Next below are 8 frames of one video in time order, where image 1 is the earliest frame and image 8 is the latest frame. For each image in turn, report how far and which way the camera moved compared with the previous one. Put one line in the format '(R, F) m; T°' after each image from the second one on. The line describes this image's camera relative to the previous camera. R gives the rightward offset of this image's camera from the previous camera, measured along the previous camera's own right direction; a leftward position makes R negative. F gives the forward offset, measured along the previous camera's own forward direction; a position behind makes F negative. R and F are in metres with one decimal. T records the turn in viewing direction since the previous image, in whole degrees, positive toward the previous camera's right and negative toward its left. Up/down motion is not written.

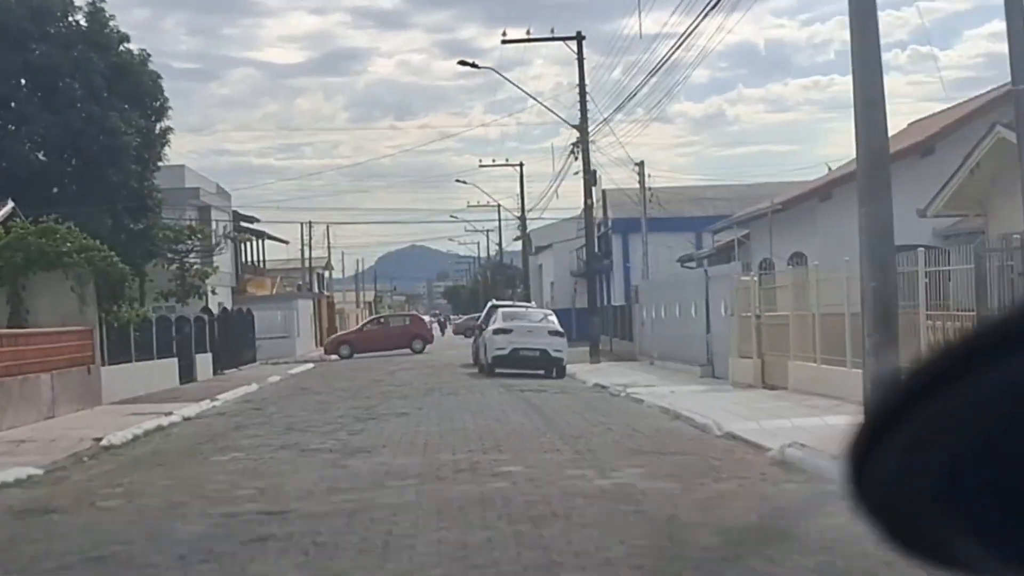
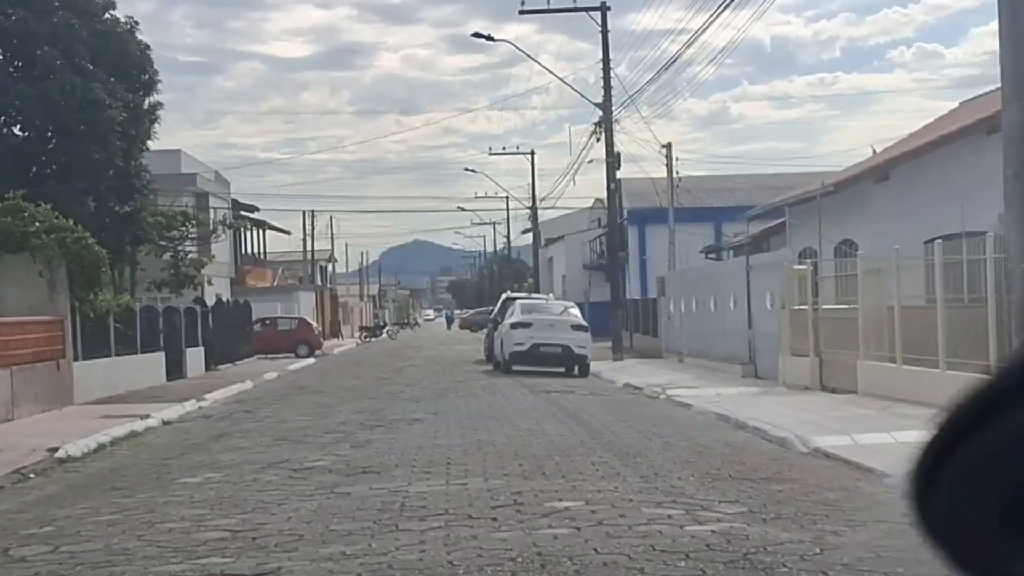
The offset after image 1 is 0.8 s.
(-0.6, +3.0) m; 0°
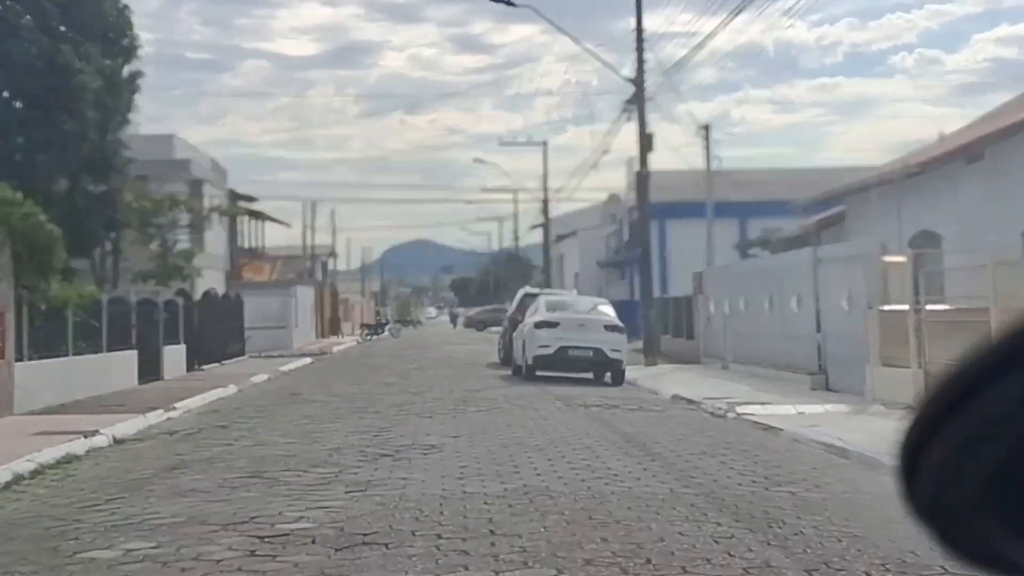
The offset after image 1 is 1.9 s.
(-0.7, +4.1) m; 0°
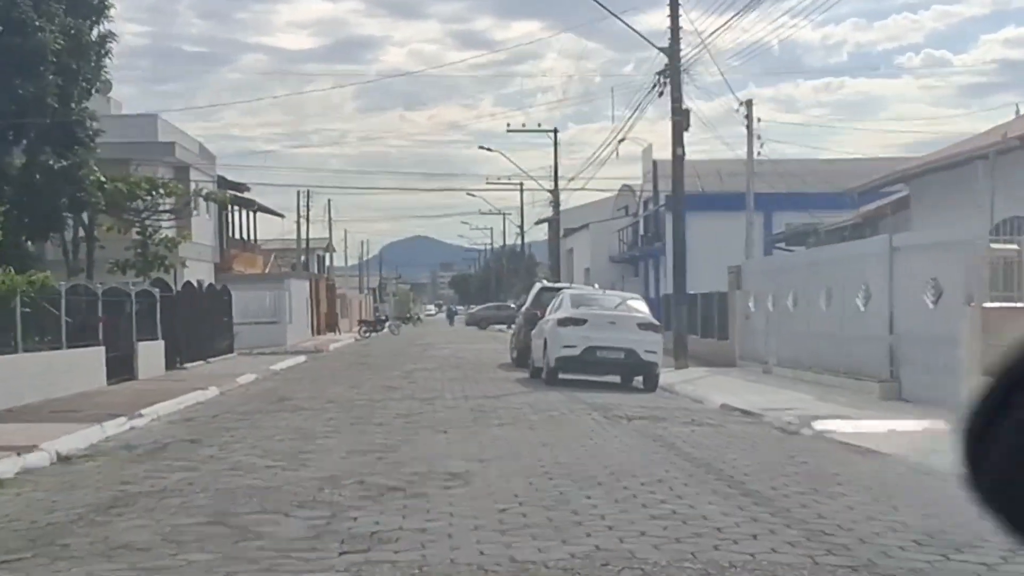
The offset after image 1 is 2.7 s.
(-0.6, +3.1) m; 0°
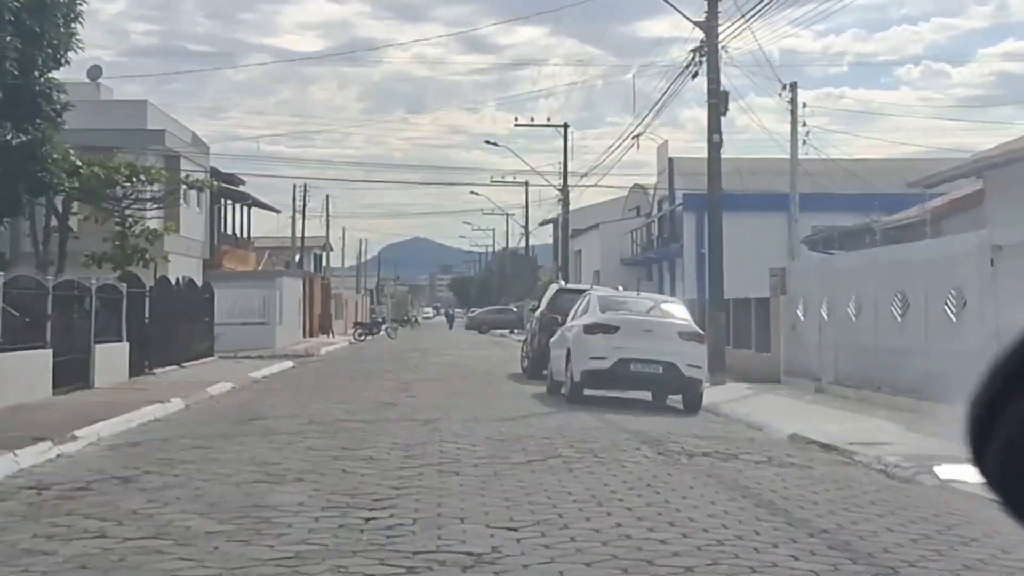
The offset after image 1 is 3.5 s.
(-0.5, +3.5) m; 0°
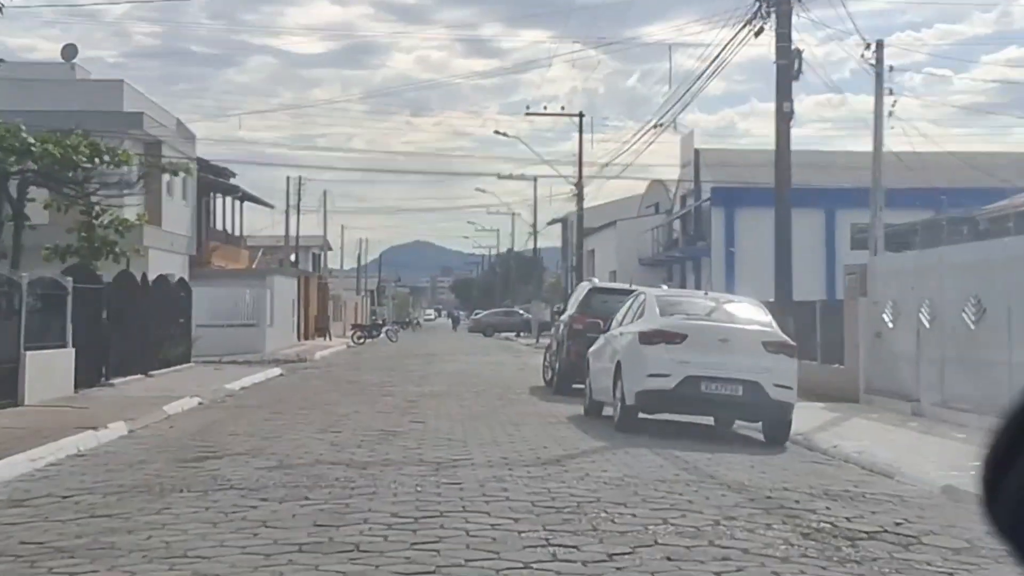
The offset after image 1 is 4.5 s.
(-0.6, +4.5) m; 0°
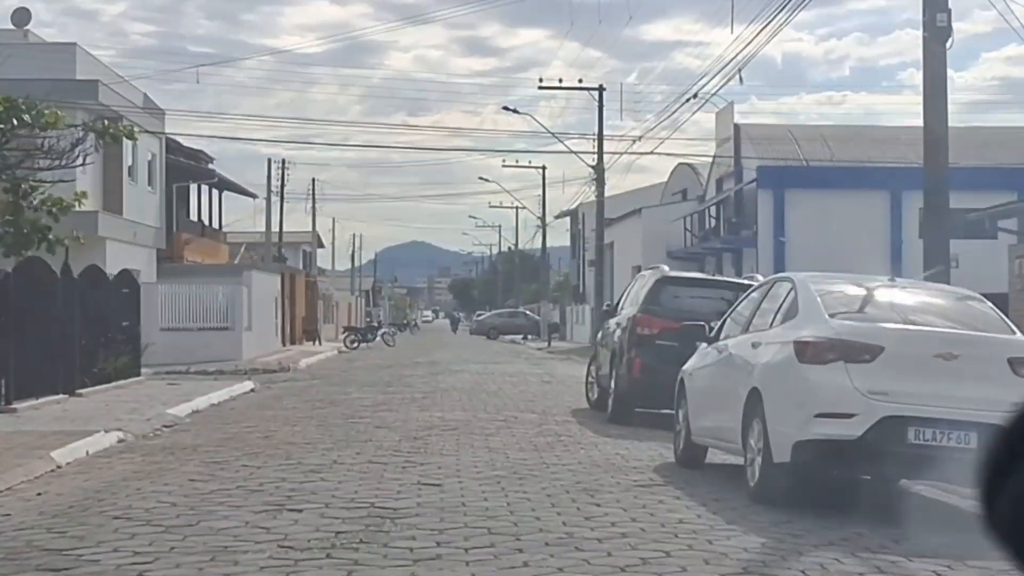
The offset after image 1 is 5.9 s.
(-0.8, +6.1) m; 0°
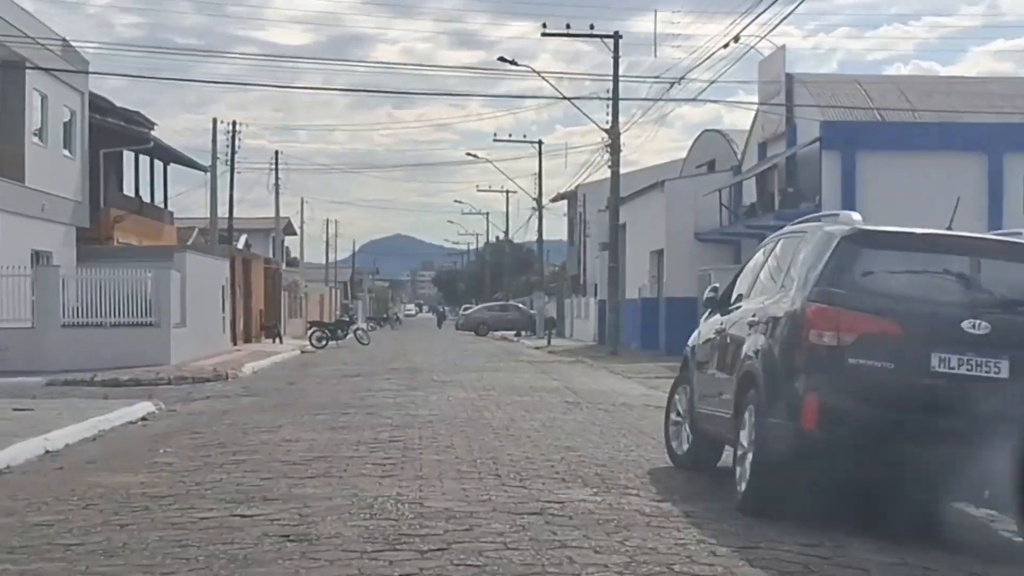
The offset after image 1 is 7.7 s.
(-0.6, +8.4) m; +1°
